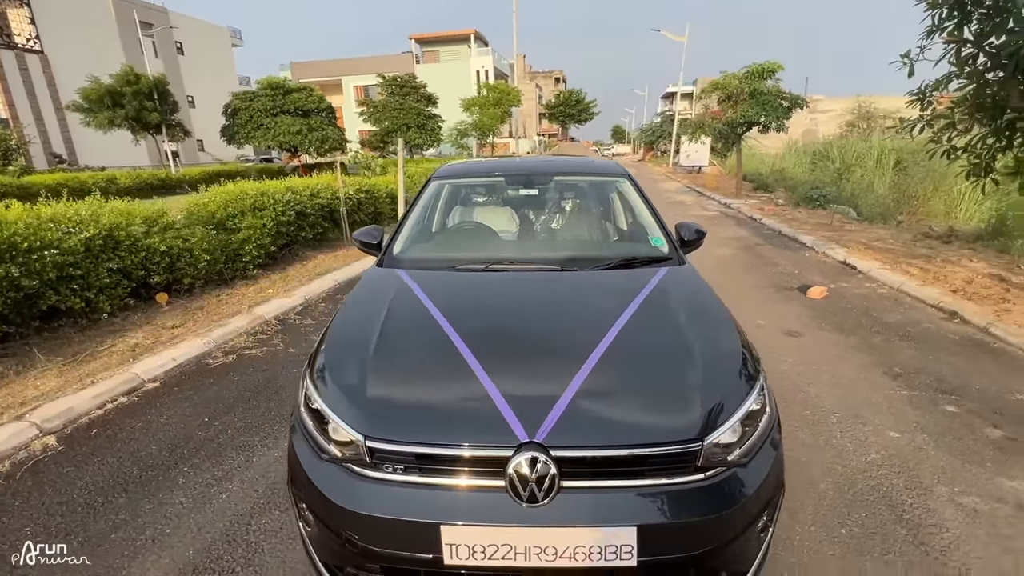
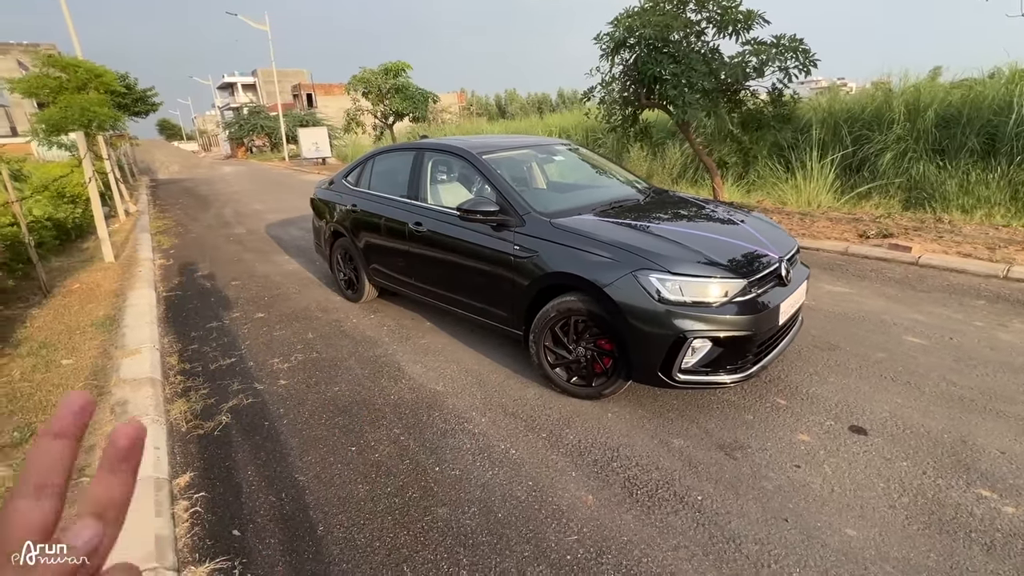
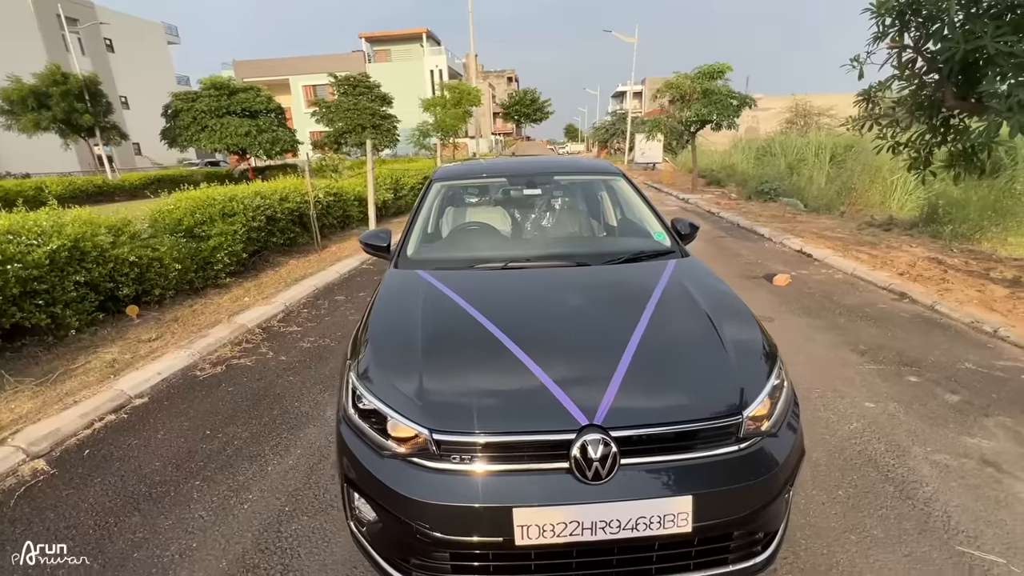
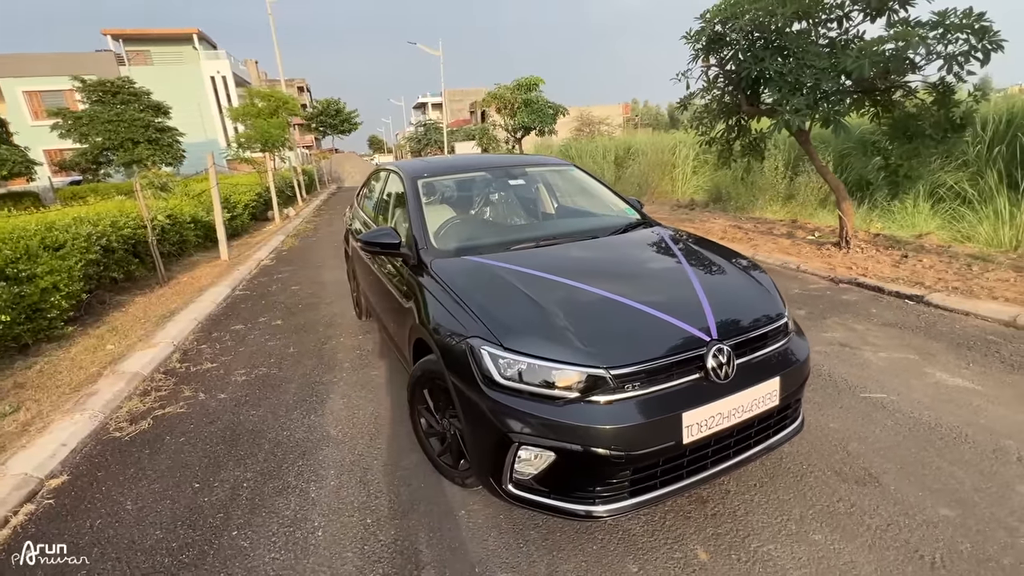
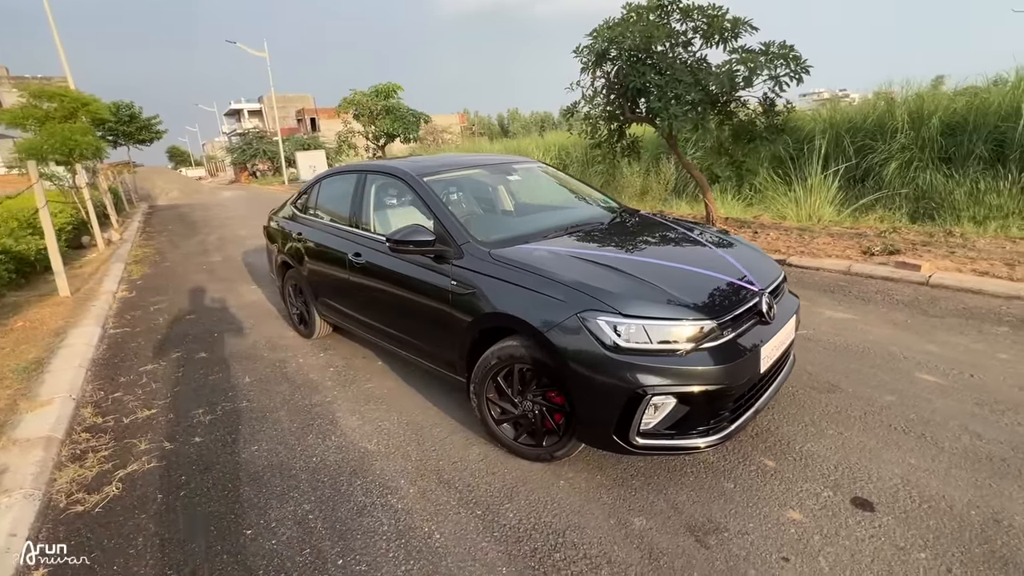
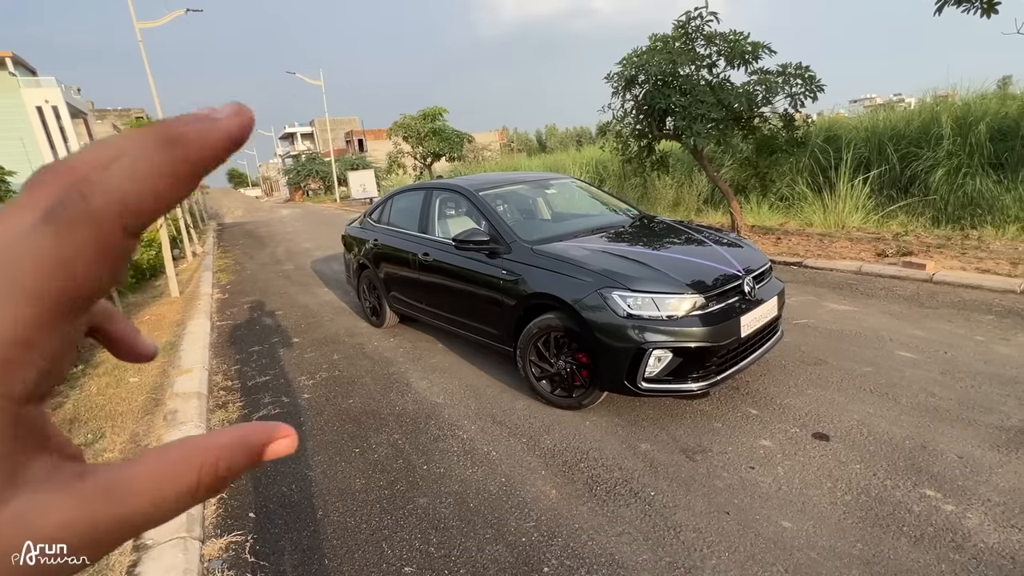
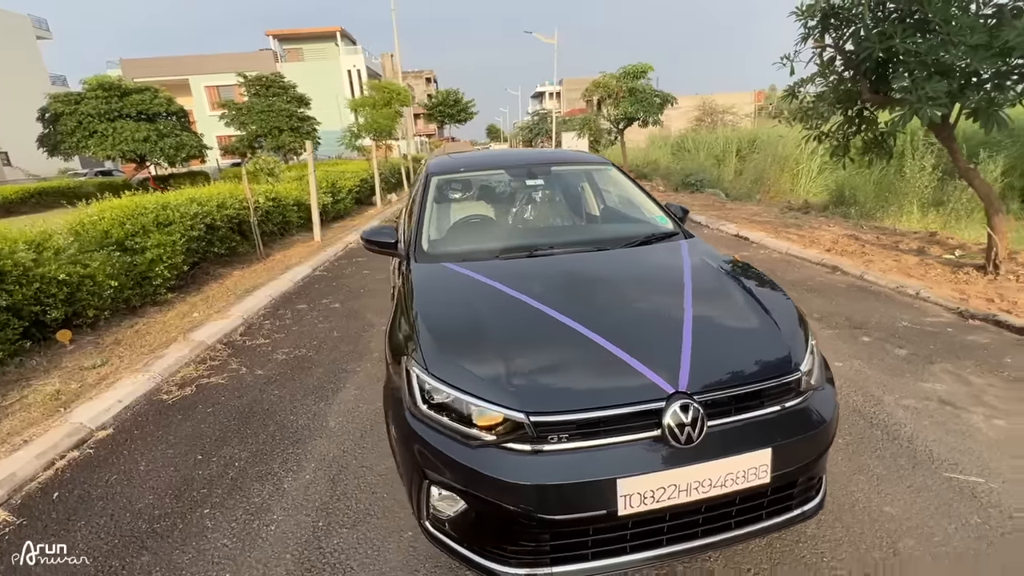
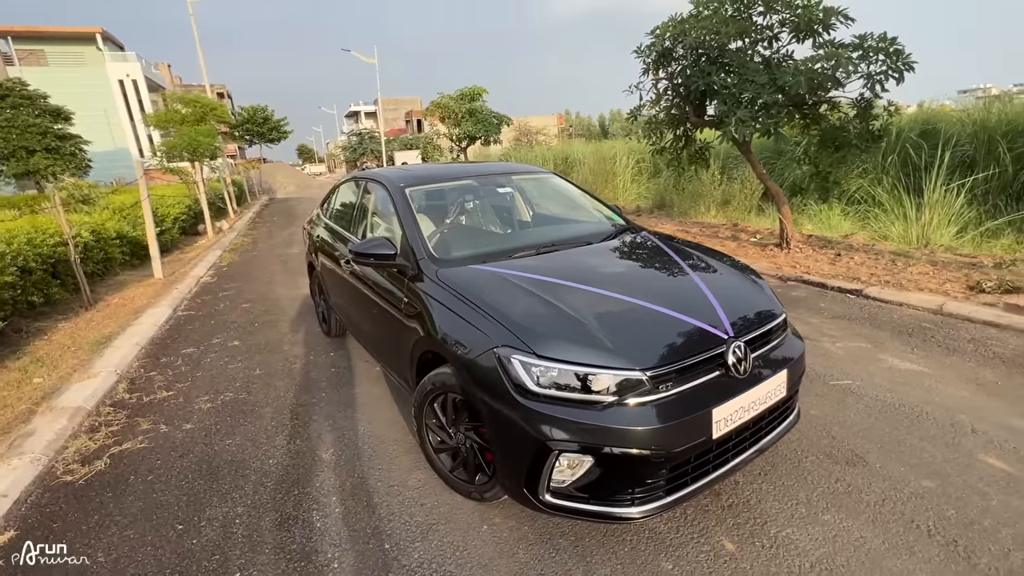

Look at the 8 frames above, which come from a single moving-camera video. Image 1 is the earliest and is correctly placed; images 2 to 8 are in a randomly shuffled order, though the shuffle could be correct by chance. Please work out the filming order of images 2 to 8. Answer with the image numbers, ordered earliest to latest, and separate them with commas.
3, 7, 4, 8, 5, 2, 6
